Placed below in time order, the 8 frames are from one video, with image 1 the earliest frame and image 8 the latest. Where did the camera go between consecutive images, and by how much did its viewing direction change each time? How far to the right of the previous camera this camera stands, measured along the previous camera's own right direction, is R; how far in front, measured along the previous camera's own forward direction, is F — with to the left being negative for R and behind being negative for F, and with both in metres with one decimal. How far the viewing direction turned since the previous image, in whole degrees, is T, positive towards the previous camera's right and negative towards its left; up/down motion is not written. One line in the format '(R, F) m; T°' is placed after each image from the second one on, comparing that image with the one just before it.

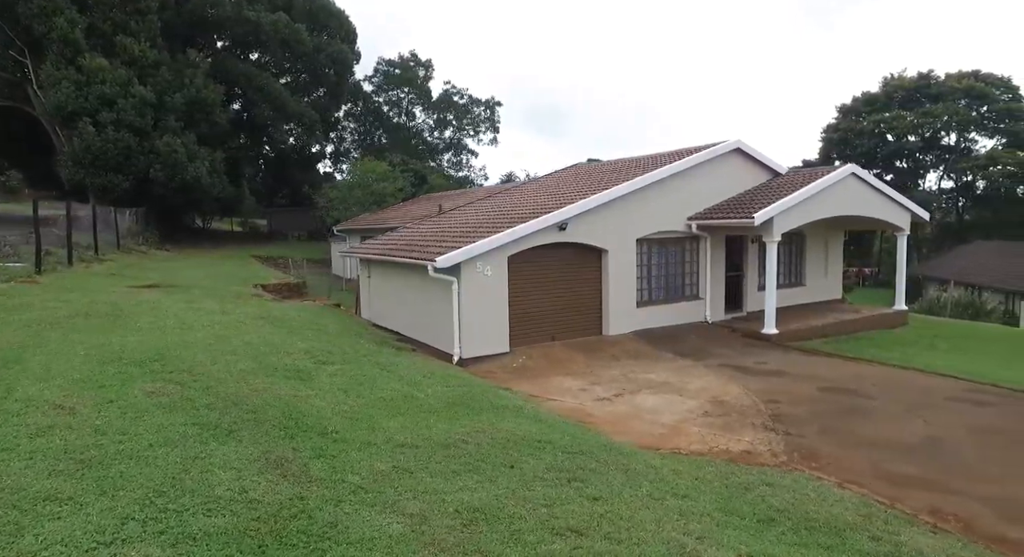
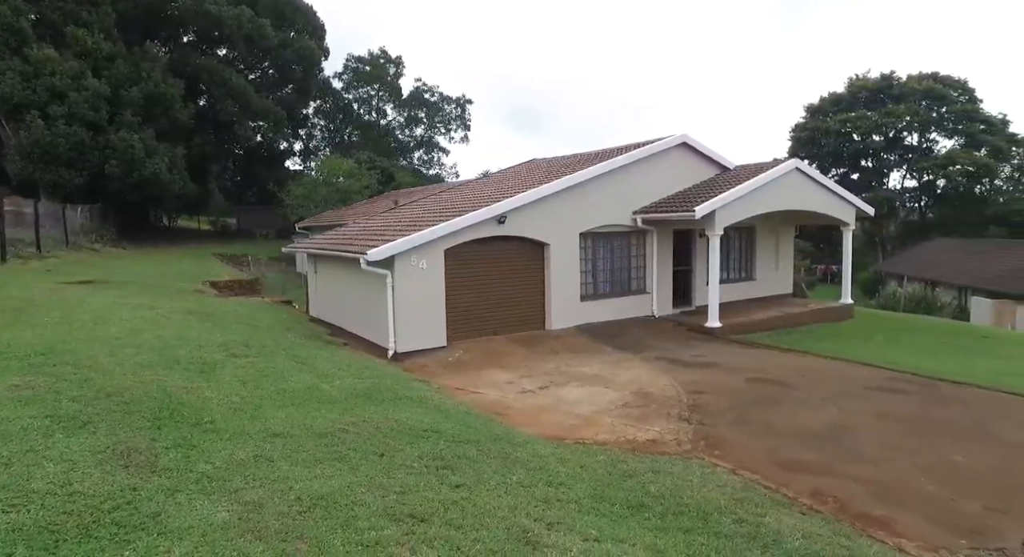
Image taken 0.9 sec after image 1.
(+0.7, 0.0) m; +2°
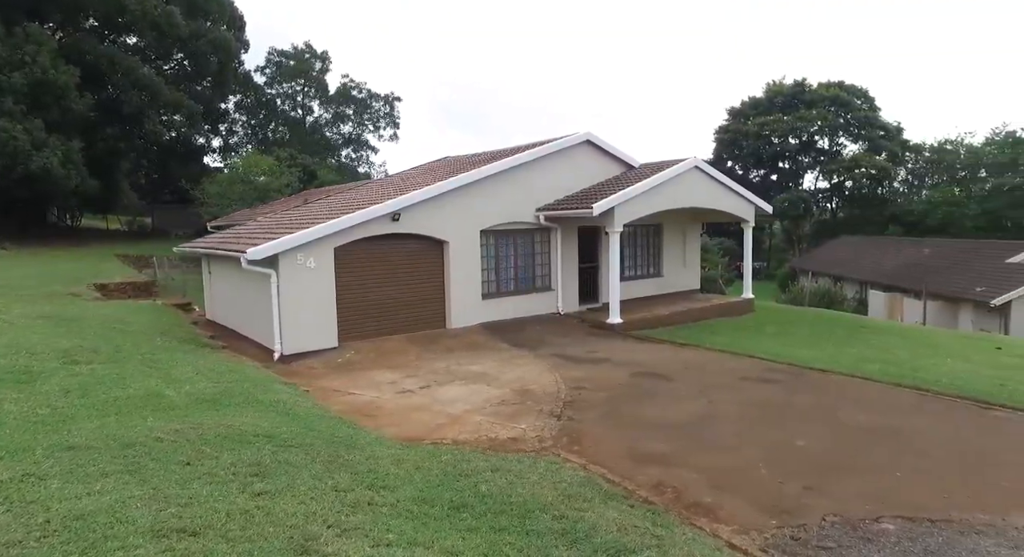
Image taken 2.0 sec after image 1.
(+0.7, +0.1) m; +6°
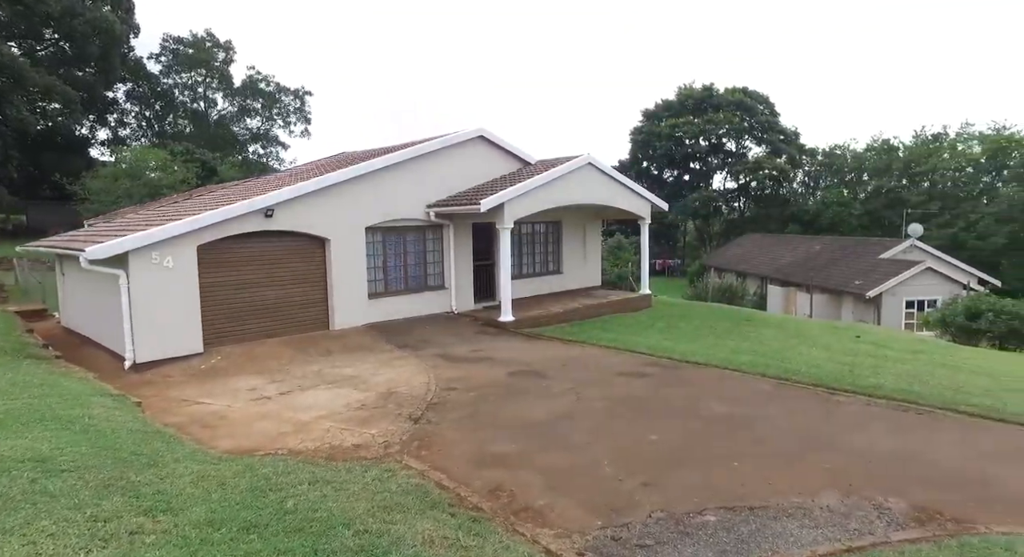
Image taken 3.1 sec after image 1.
(+0.7, +0.2) m; +7°
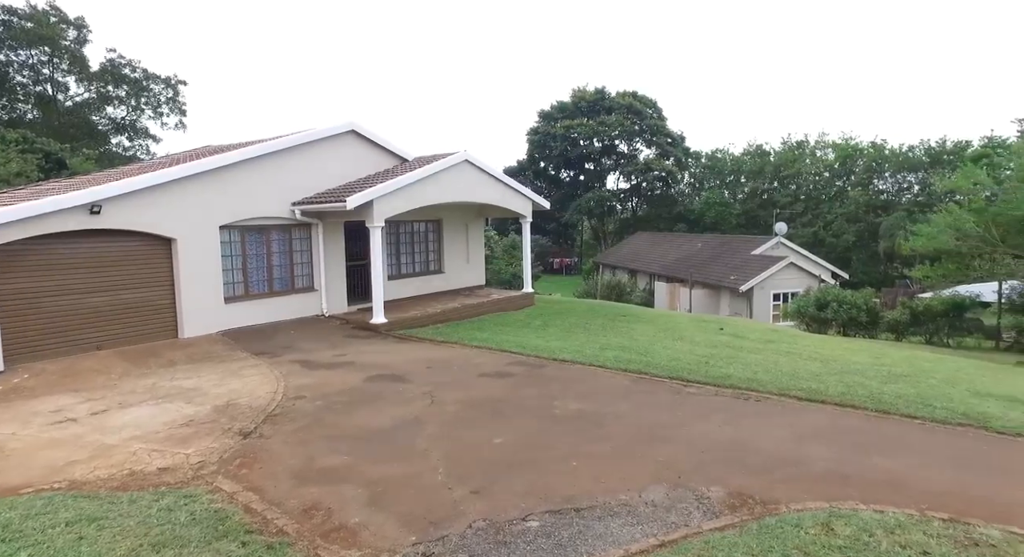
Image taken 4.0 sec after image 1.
(+0.6, +0.2) m; +9°
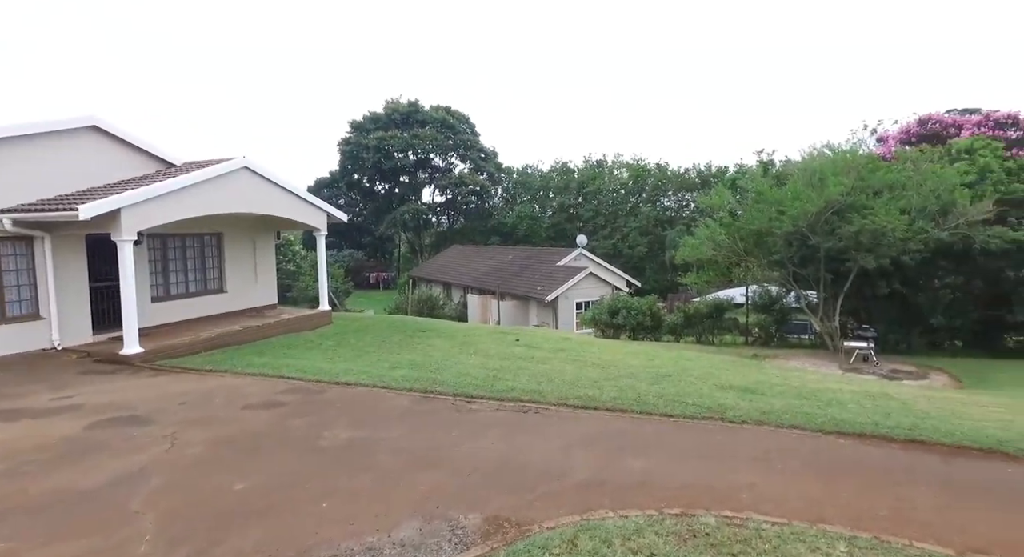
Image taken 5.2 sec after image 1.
(+0.6, +0.3) m; +16°
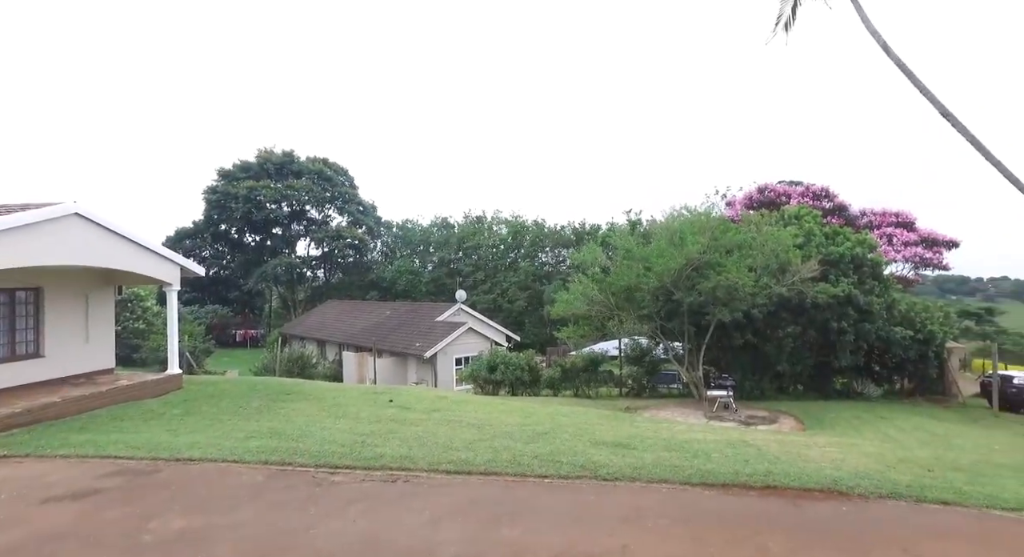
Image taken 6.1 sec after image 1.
(+0.1, +0.2) m; +11°
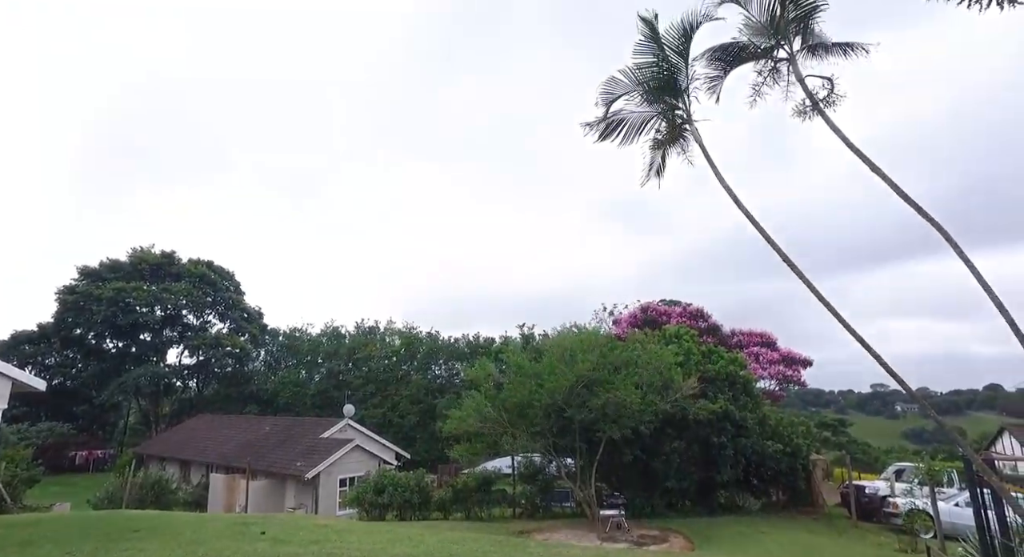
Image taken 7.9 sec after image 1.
(0.0, -0.1) m; +10°
